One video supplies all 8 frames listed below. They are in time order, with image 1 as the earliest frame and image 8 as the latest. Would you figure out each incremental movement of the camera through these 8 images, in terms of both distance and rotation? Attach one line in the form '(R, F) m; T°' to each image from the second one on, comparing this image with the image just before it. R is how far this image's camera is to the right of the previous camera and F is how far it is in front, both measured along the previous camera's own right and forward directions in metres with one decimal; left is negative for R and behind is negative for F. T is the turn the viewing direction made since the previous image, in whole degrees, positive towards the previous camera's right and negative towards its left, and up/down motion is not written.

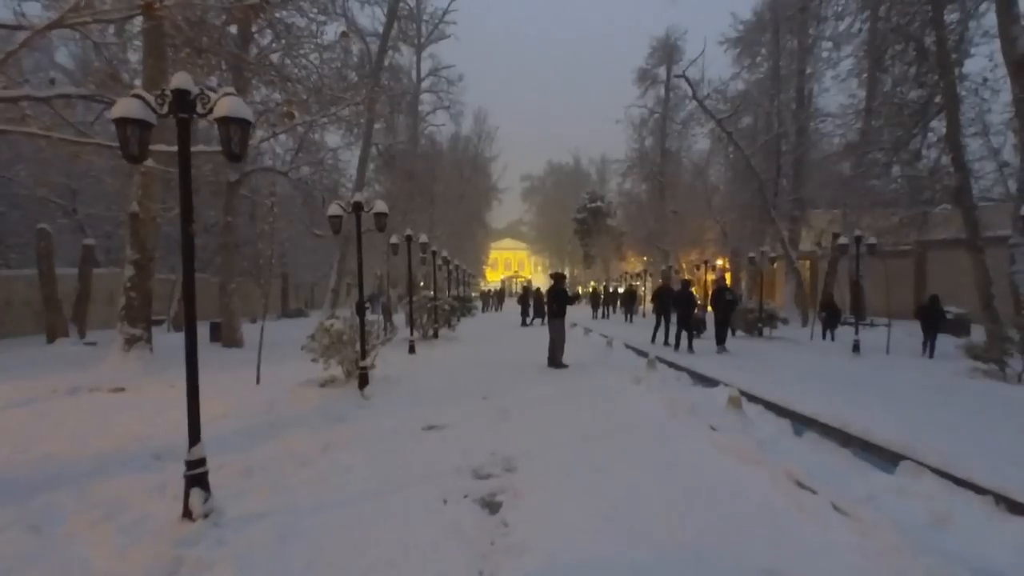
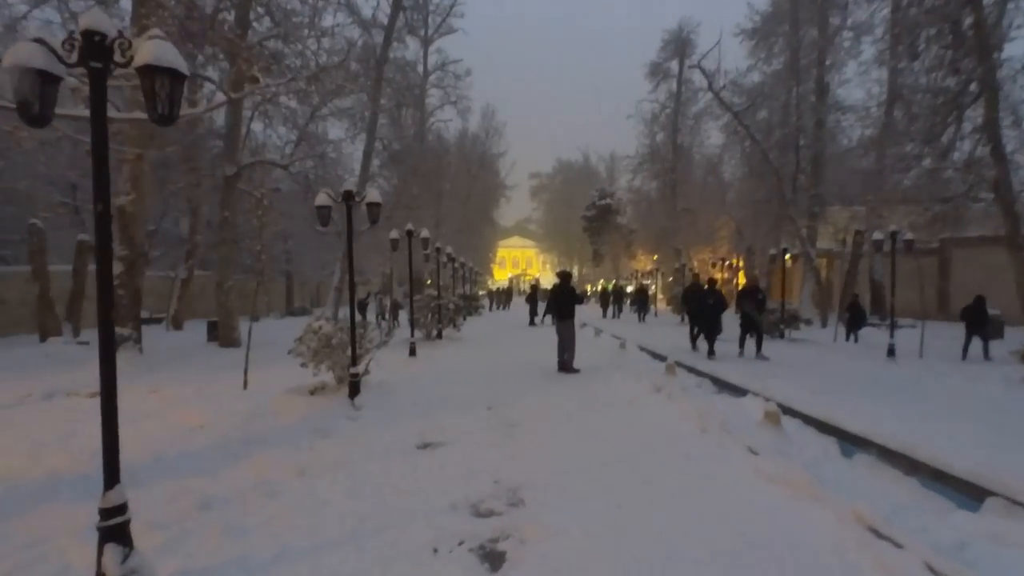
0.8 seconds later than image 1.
(0.0, +1.0) m; -1°
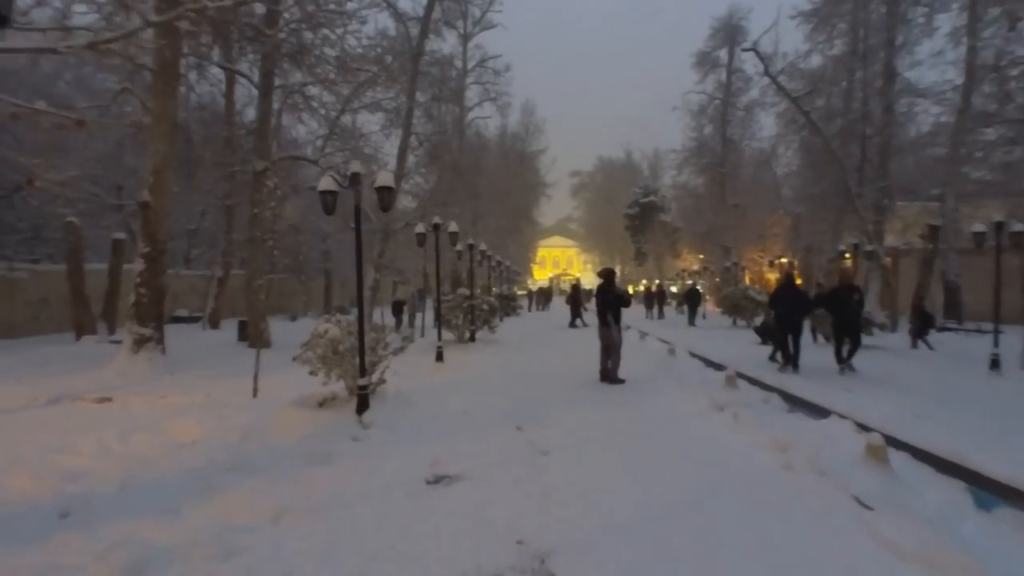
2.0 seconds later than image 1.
(+0.1, +1.4) m; -4°
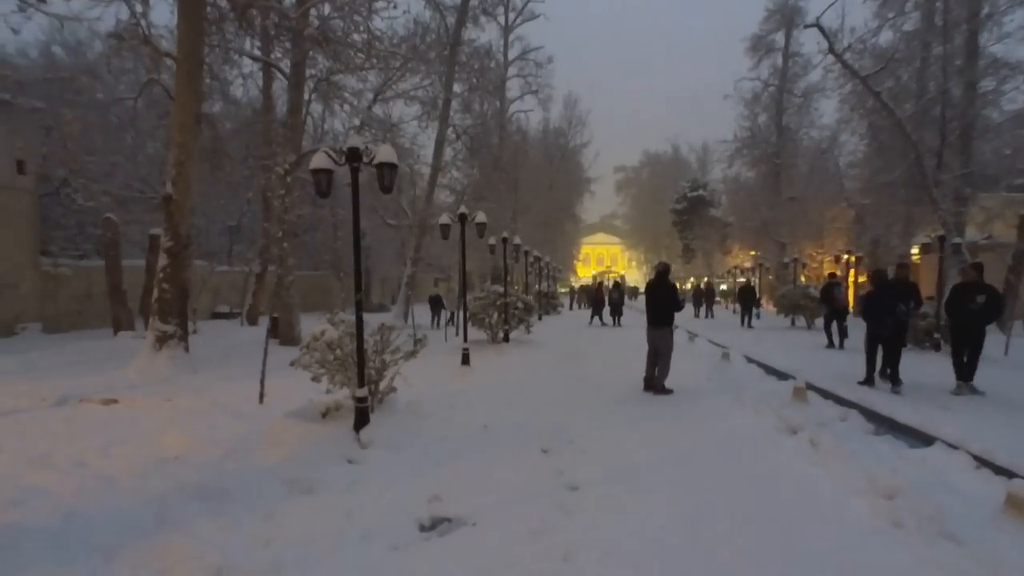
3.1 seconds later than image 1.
(+0.2, +1.3) m; -5°
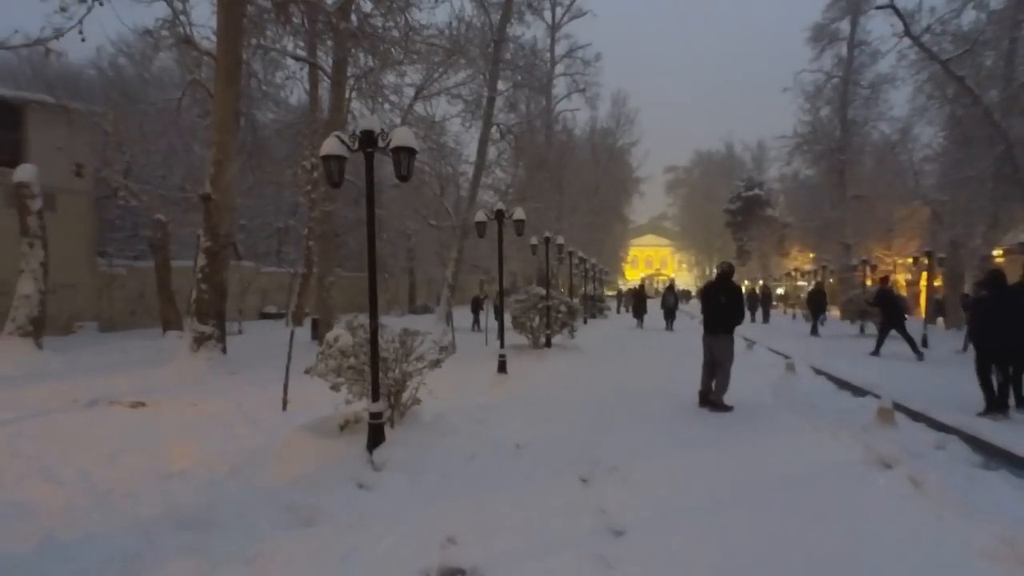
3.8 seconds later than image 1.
(+0.1, +0.9) m; -5°
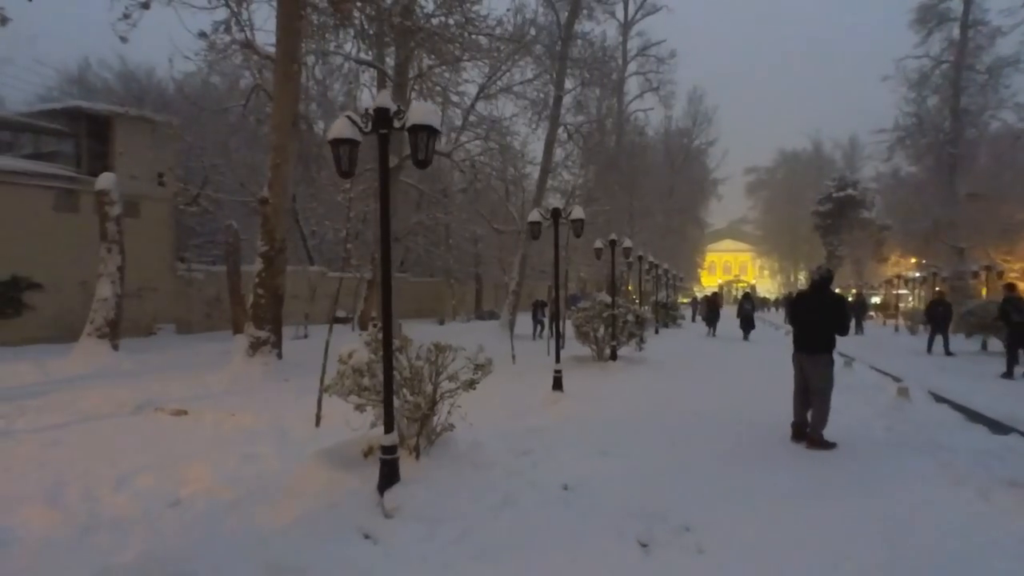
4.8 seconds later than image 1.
(+0.2, +1.1) m; -7°
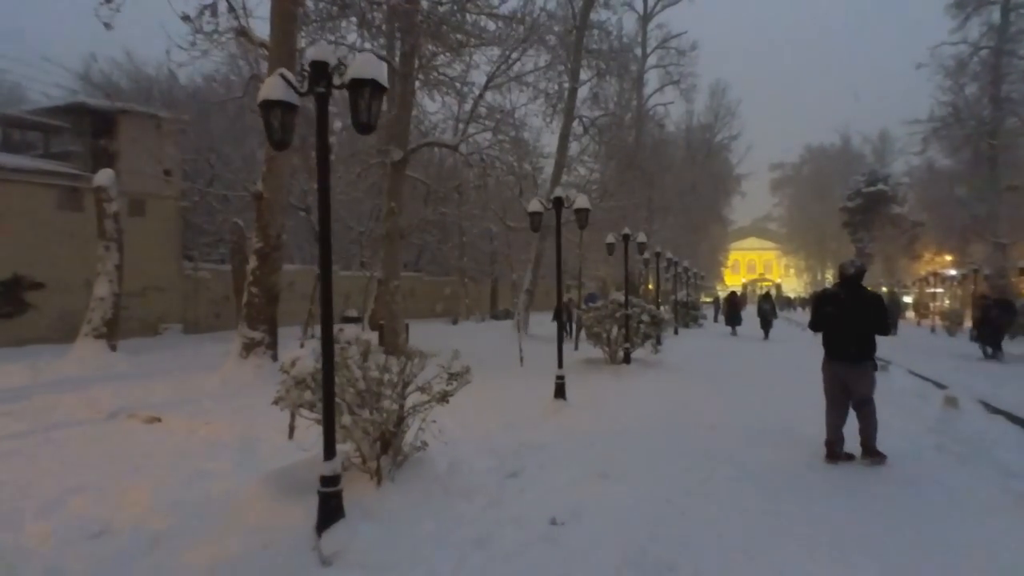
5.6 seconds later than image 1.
(+0.4, +0.9) m; -2°
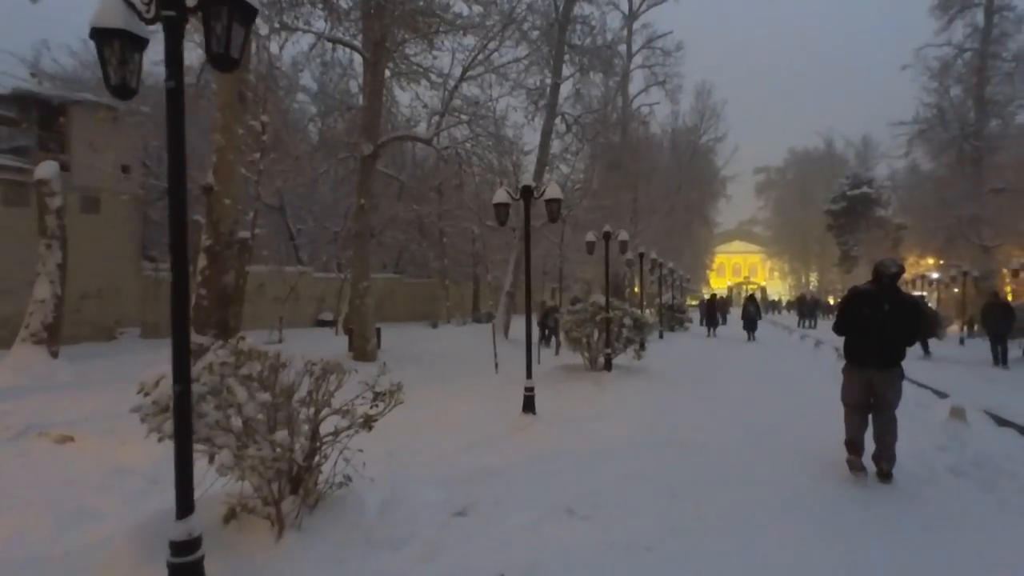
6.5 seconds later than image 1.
(+0.3, +1.0) m; +1°
